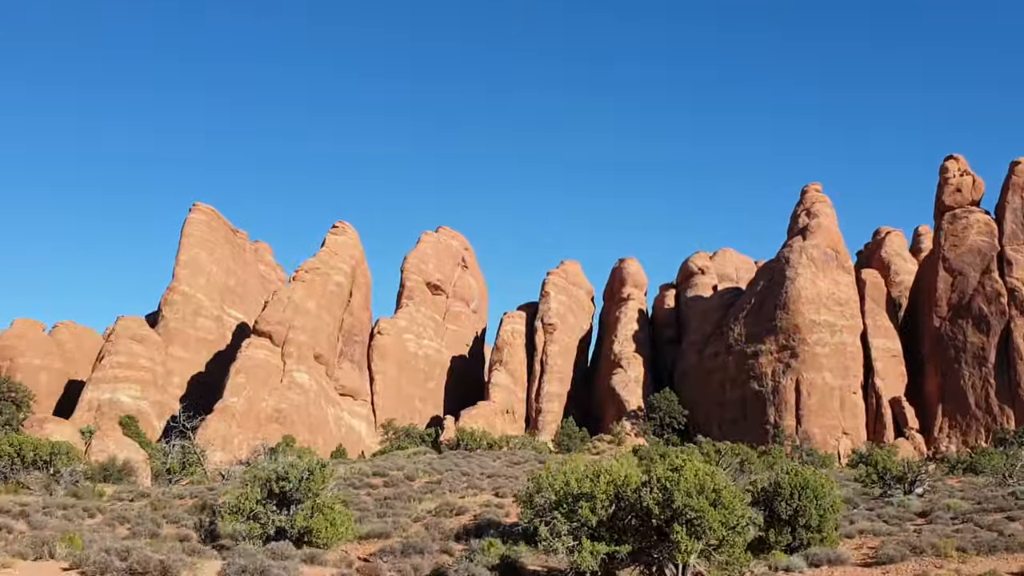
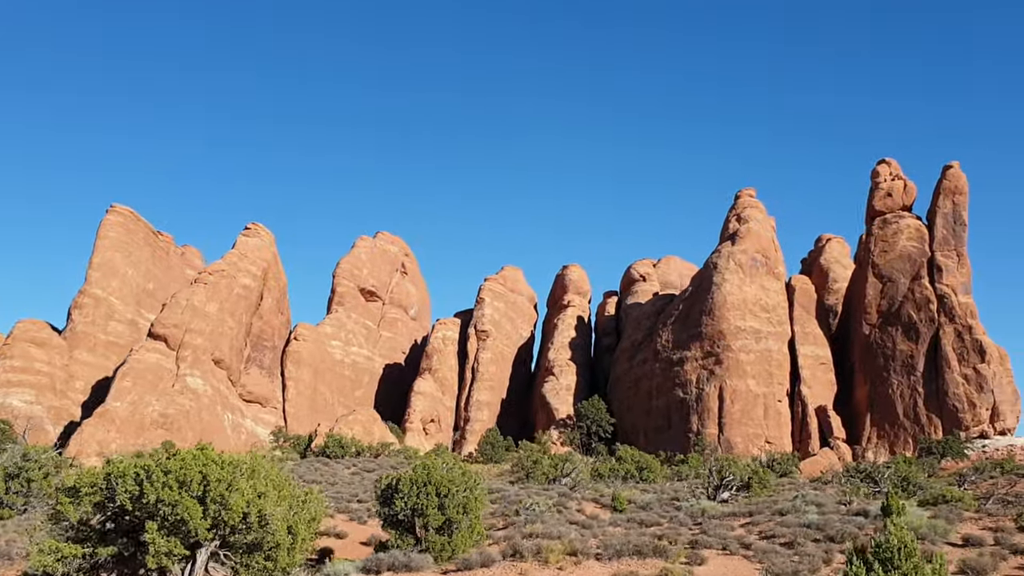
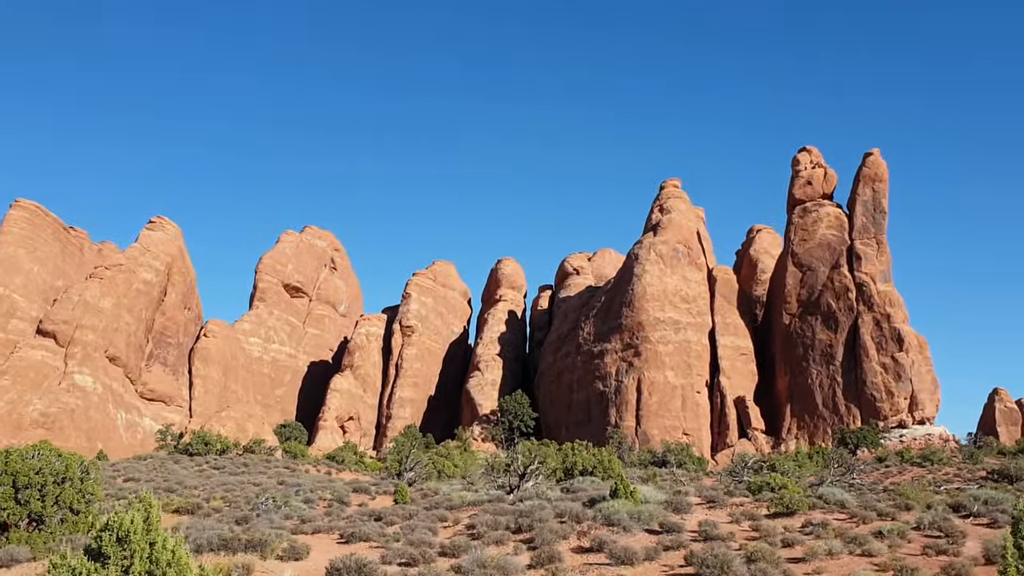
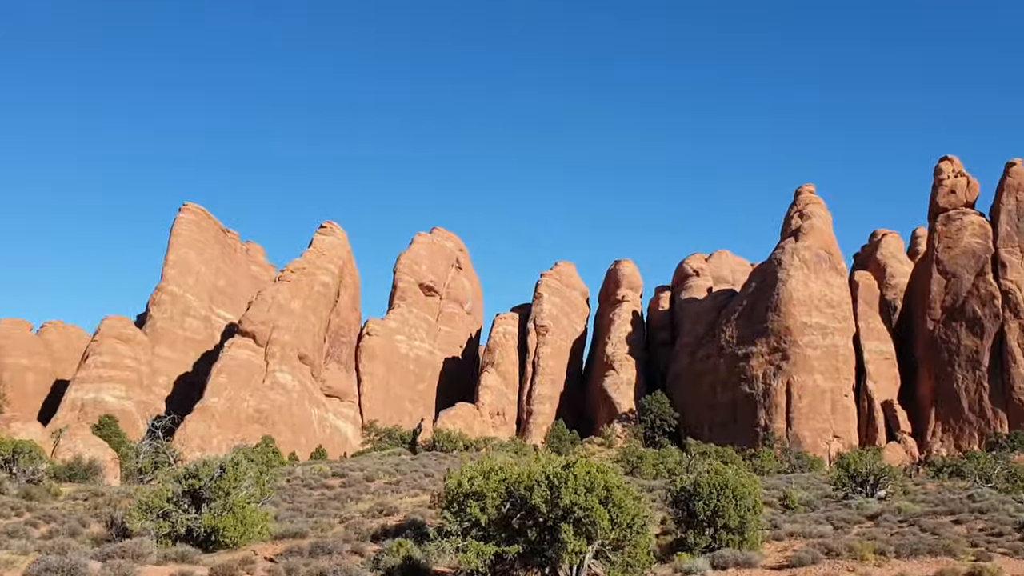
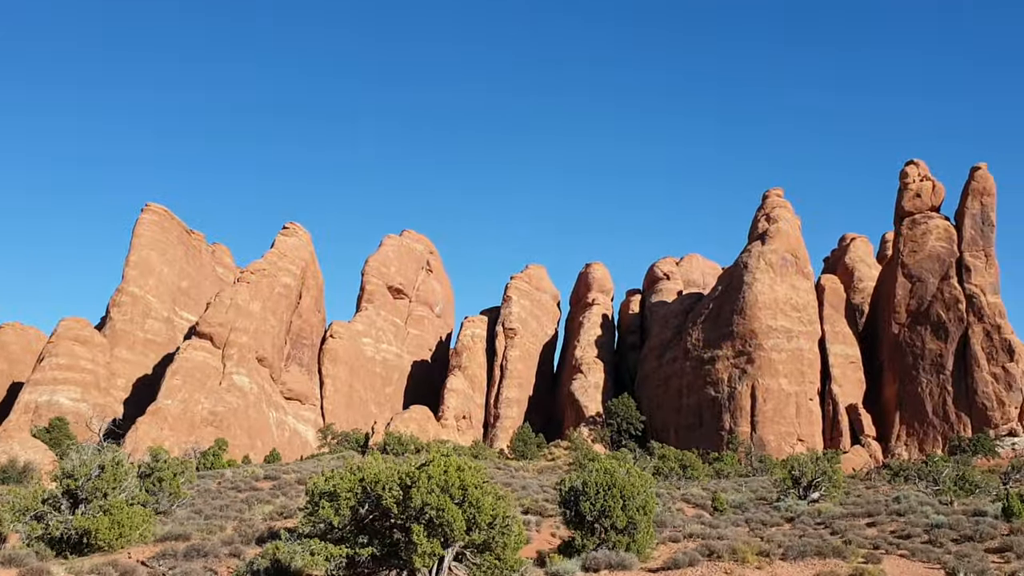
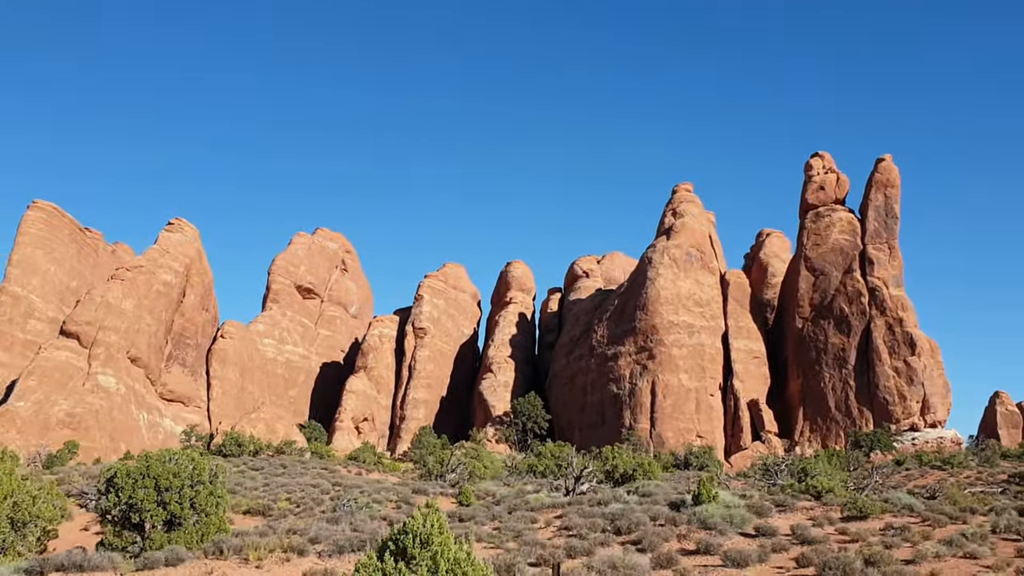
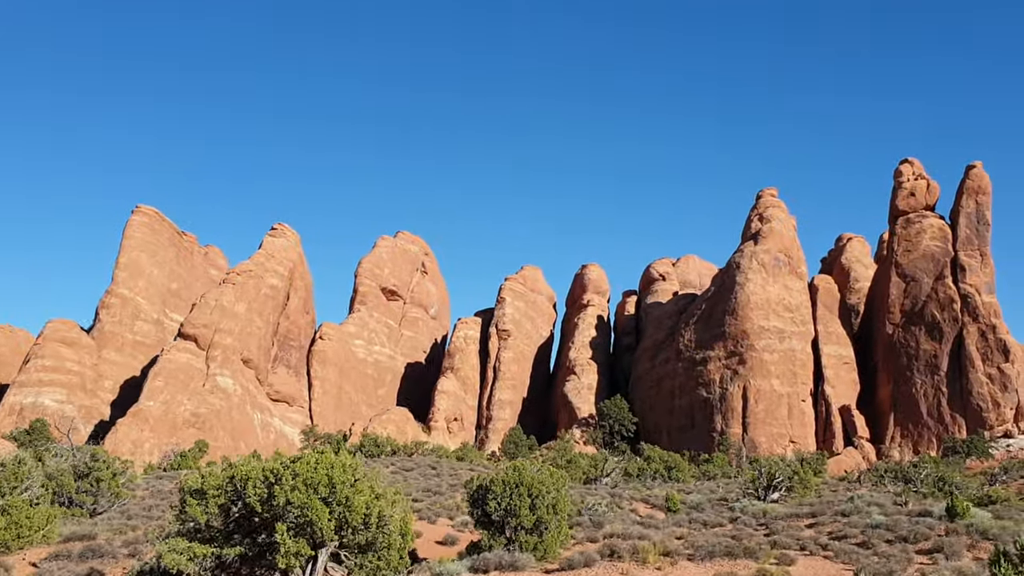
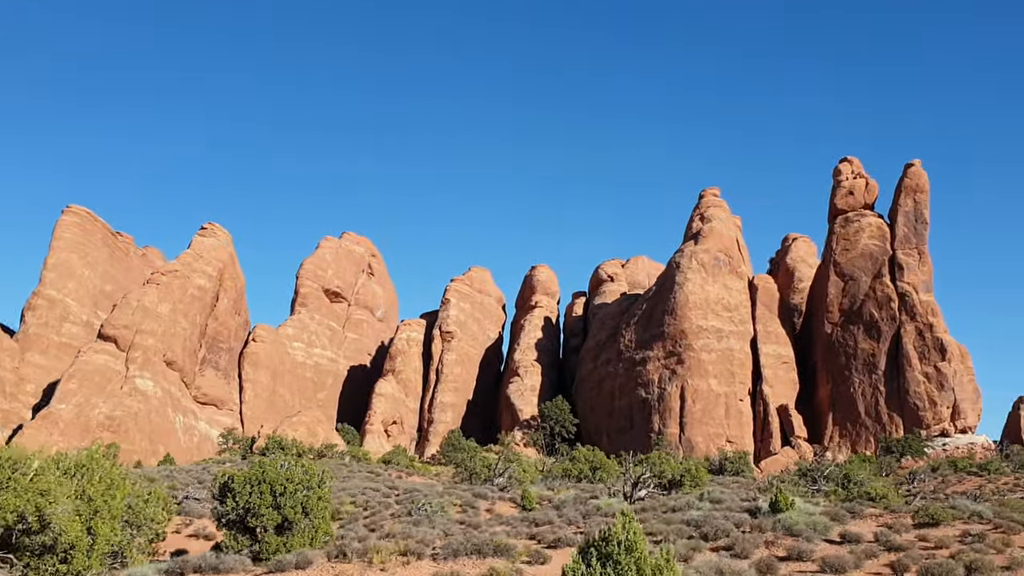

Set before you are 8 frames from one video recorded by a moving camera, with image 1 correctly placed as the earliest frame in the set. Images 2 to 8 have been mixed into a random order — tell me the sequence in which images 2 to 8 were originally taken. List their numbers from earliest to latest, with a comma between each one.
4, 5, 7, 2, 8, 6, 3
